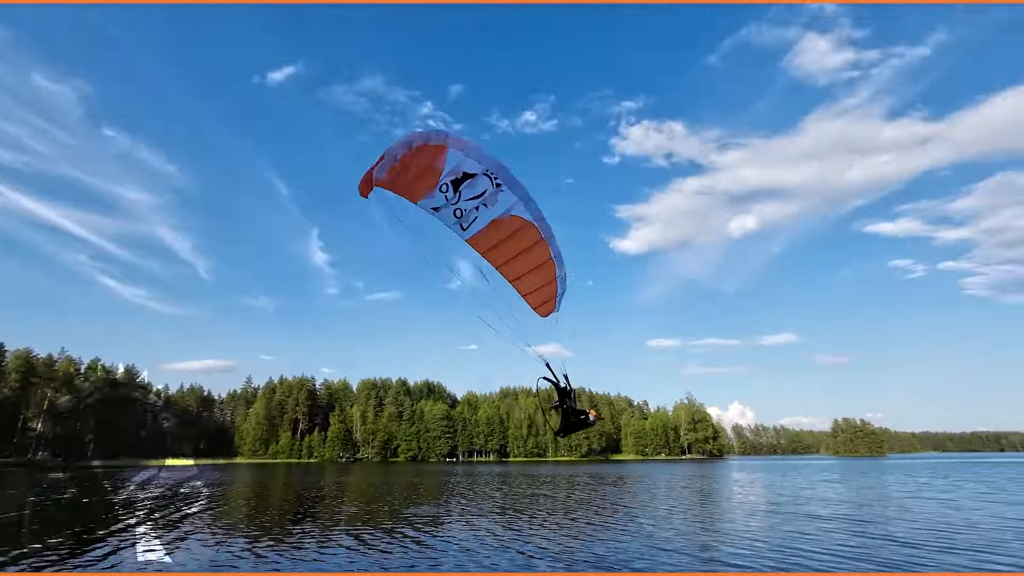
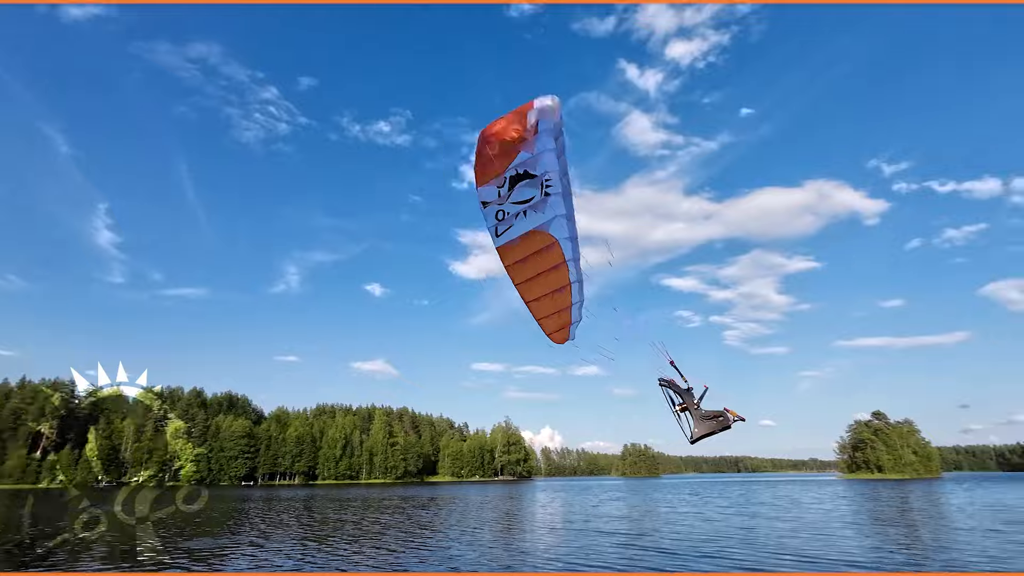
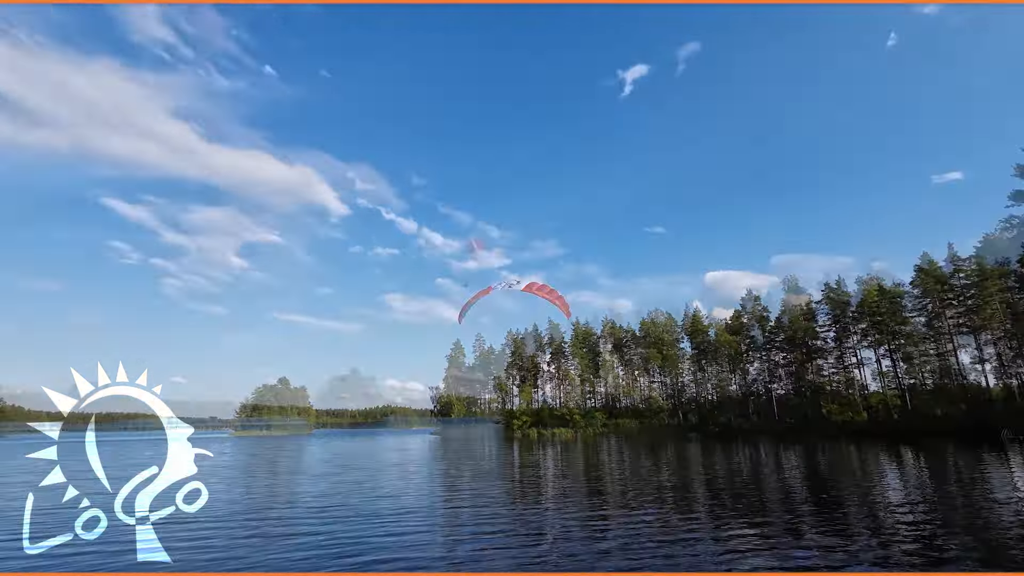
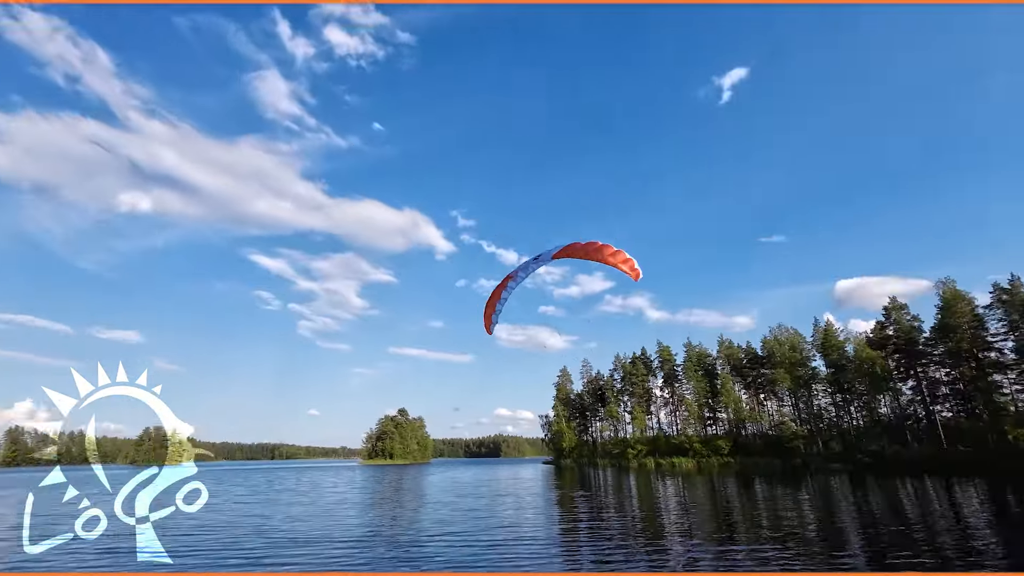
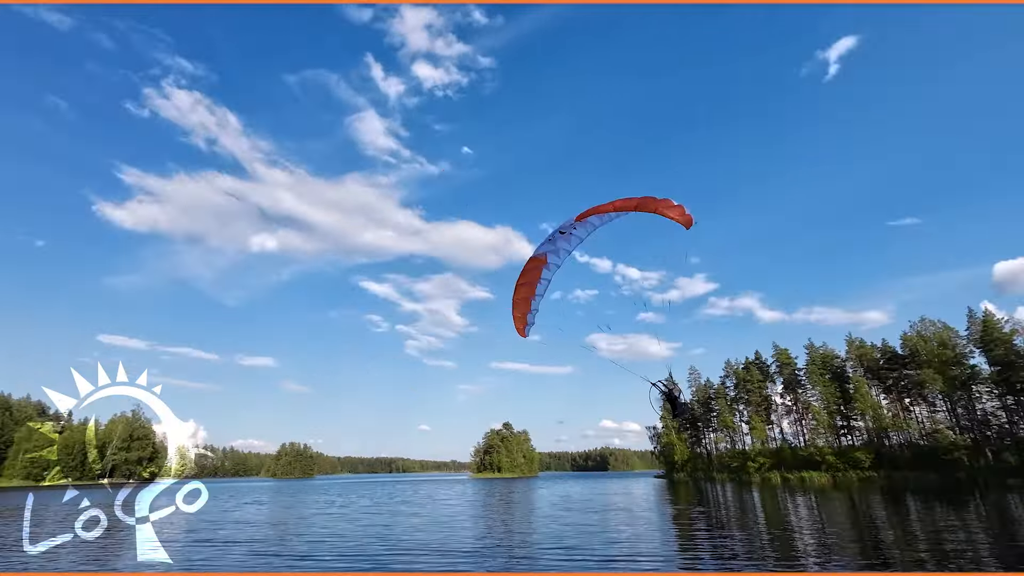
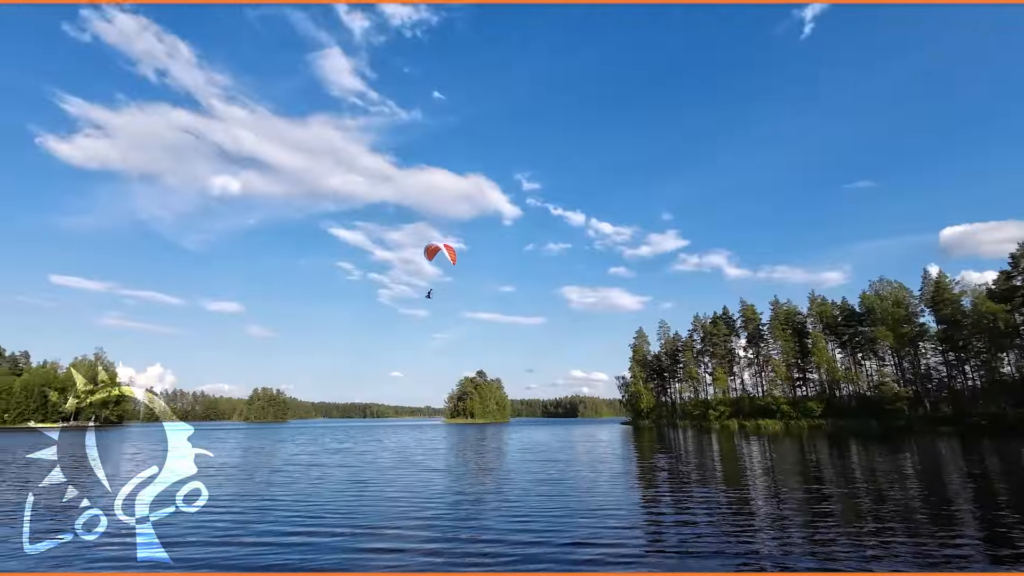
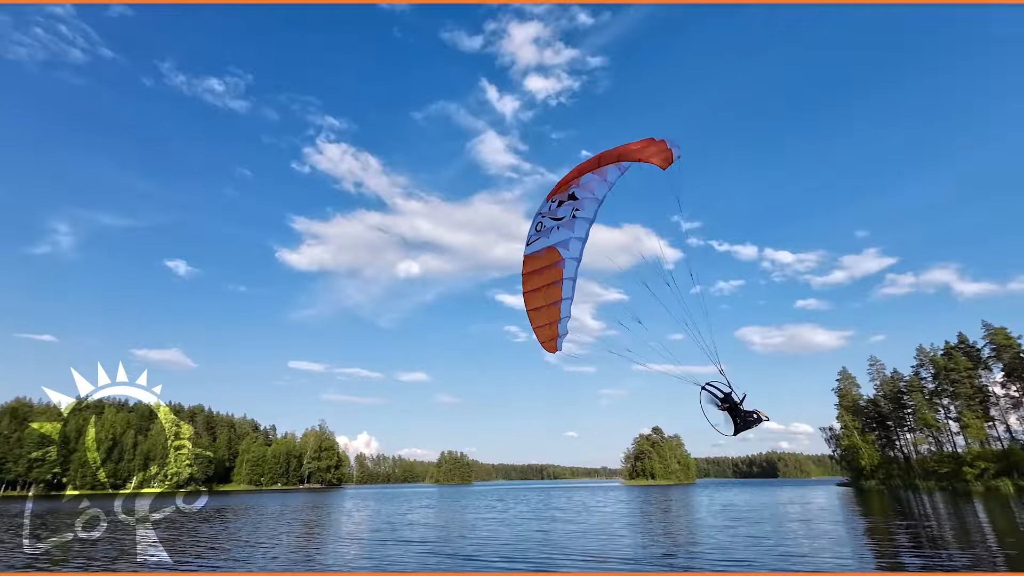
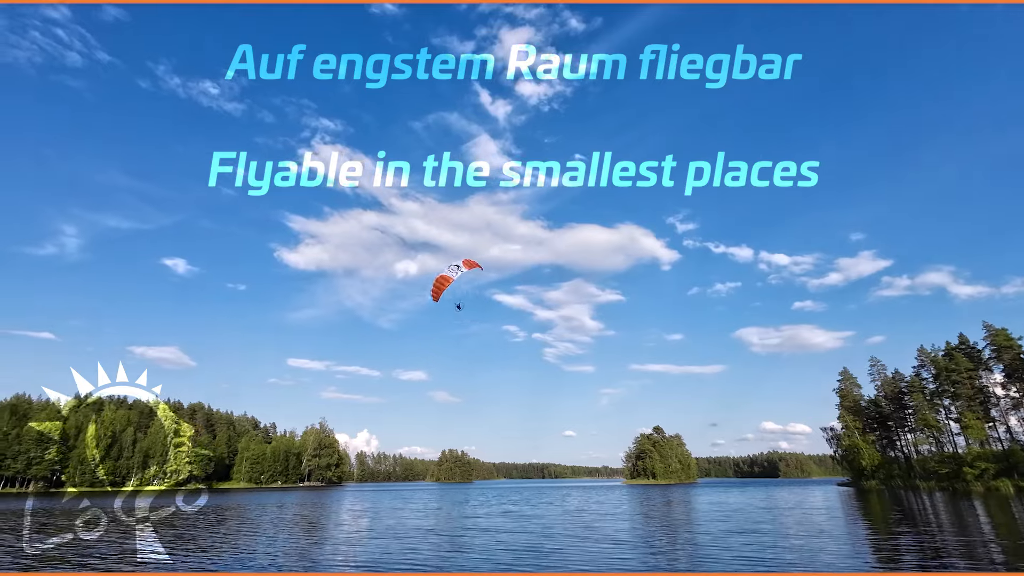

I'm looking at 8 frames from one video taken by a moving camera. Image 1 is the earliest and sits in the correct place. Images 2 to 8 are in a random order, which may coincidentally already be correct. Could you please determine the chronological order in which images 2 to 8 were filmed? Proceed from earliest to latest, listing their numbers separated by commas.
2, 7, 5, 4, 3, 6, 8
